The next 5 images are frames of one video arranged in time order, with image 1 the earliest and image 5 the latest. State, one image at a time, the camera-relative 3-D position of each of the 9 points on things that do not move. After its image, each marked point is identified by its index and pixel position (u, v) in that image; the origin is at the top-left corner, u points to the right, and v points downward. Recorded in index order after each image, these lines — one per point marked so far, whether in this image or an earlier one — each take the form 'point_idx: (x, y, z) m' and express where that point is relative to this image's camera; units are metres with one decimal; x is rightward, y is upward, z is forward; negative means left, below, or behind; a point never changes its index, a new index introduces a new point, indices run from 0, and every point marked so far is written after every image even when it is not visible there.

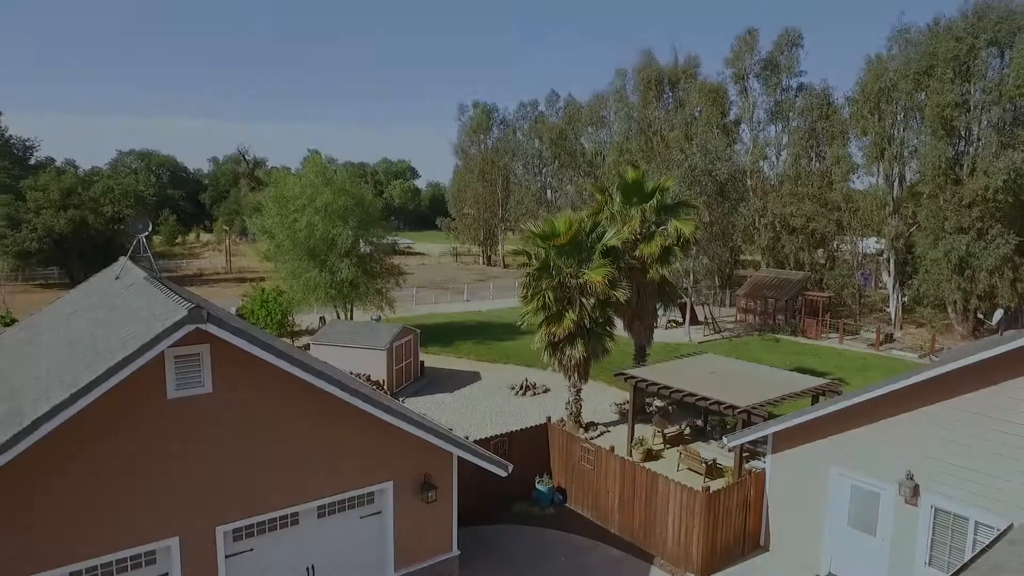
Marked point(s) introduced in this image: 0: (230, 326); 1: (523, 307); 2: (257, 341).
0: (-3.1, -0.4, +6.9) m
1: (+0.3, -0.6, +17.1) m
2: (-2.9, -0.7, +7.1) m
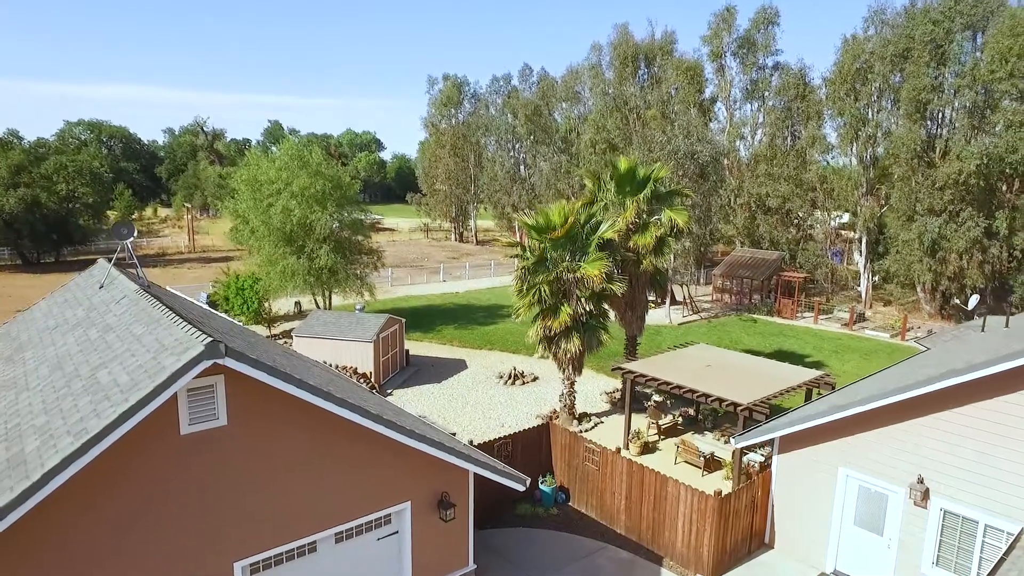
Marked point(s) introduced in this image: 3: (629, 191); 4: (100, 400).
0: (-2.7, -0.7, +6.5) m
1: (+0.1, -0.4, +16.8) m
2: (-2.5, -0.9, +6.7) m
3: (+3.4, +2.8, +18.1) m
4: (-4.2, -1.1, +6.3) m
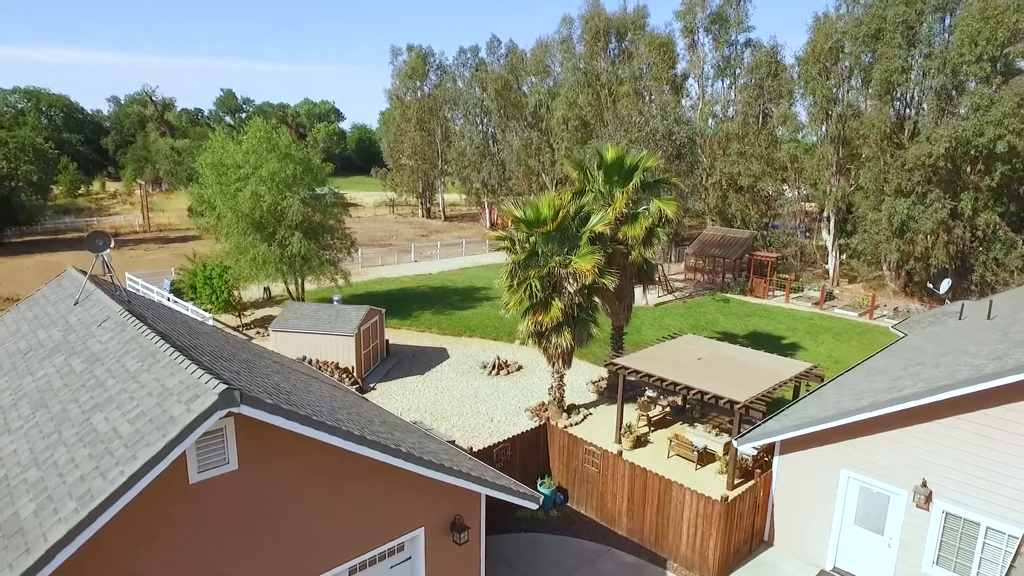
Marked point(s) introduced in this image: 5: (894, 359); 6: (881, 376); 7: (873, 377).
0: (-2.4, -1.1, +6.0) m
1: (-0.2, -0.2, +16.4) m
2: (-2.2, -1.3, +6.2) m
3: (+3.0, +3.1, +17.8) m
4: (-3.8, -1.5, +5.7) m
5: (+8.3, -1.6, +13.5) m
6: (+7.2, -1.7, +12.1) m
7: (+7.2, -1.8, +12.3) m
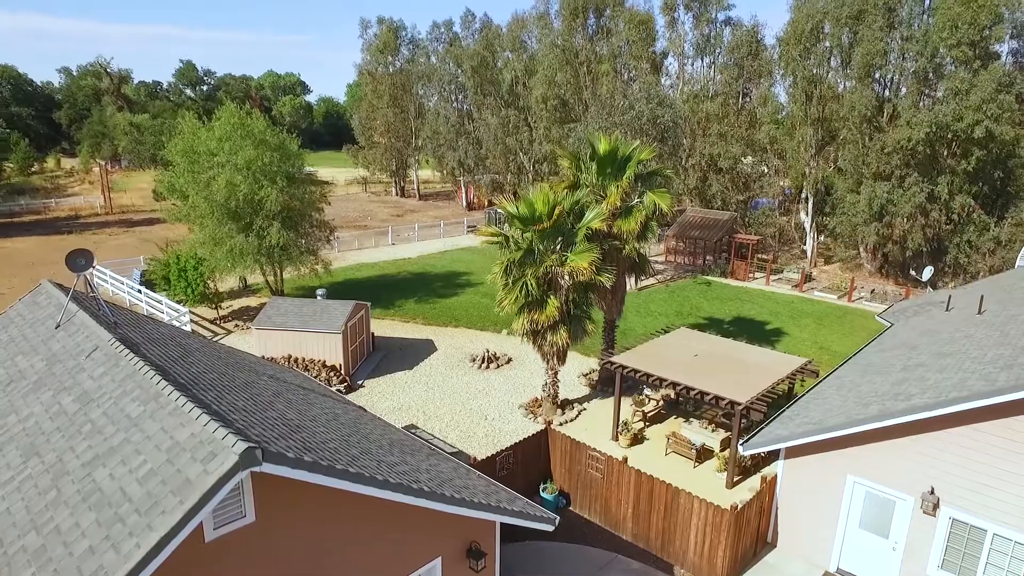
0: (-2.0, -1.5, +5.6) m
1: (-0.3, -0.2, +16.1) m
2: (-1.8, -1.7, +5.8) m
3: (+2.8, +3.2, +17.5) m
4: (-3.4, -2.0, +5.3) m
5: (+8.3, -1.5, +13.6) m
6: (+7.3, -1.7, +12.2) m
7: (+7.2, -1.8, +12.4) m
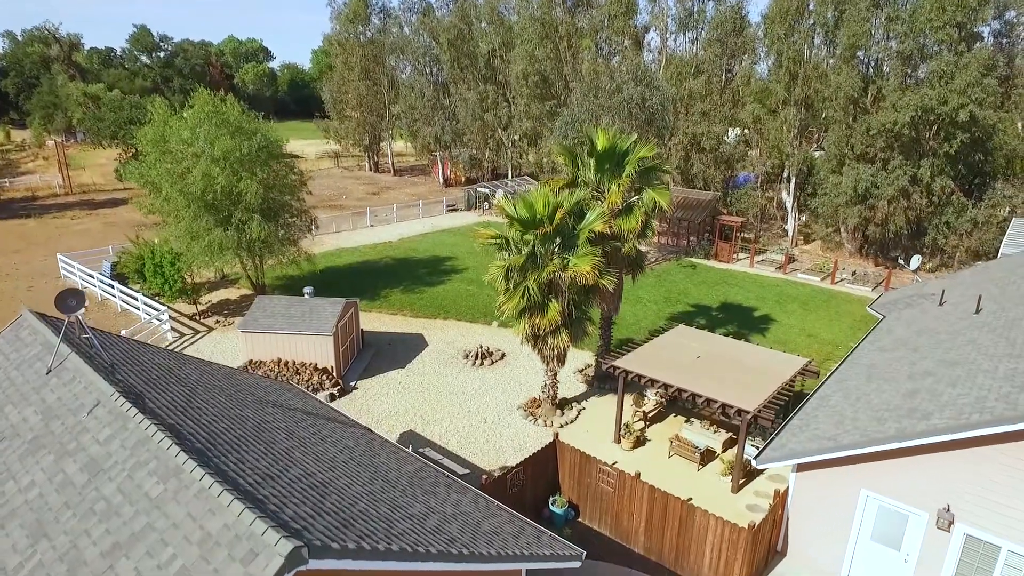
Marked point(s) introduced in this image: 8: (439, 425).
0: (-1.5, -2.2, +5.2) m
1: (-0.3, -0.2, +15.7) m
2: (-1.3, -2.3, +5.5) m
3: (+2.7, +3.3, +17.0) m
4: (-2.9, -2.7, +4.9) m
5: (+8.4, -1.6, +13.7) m
6: (+7.5, -1.9, +12.3) m
7: (+7.4, -2.0, +12.5) m
8: (-2.0, -3.7, +17.1) m
